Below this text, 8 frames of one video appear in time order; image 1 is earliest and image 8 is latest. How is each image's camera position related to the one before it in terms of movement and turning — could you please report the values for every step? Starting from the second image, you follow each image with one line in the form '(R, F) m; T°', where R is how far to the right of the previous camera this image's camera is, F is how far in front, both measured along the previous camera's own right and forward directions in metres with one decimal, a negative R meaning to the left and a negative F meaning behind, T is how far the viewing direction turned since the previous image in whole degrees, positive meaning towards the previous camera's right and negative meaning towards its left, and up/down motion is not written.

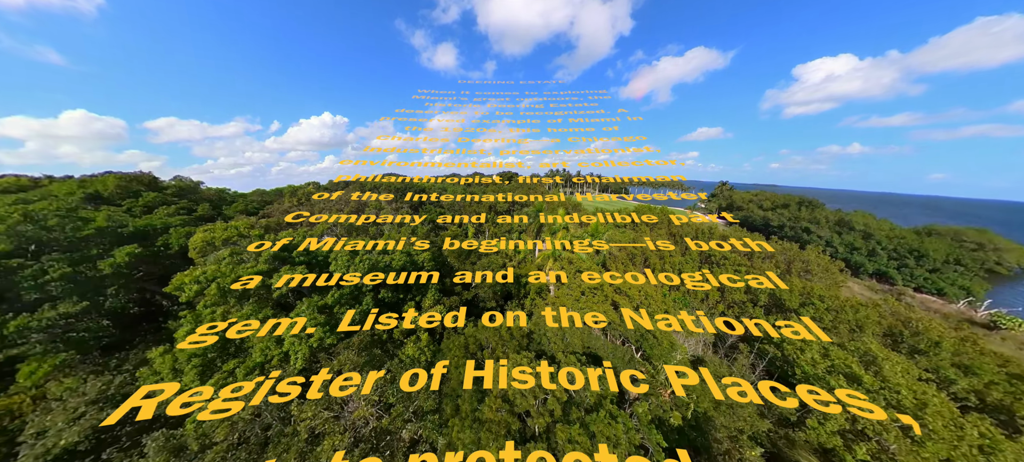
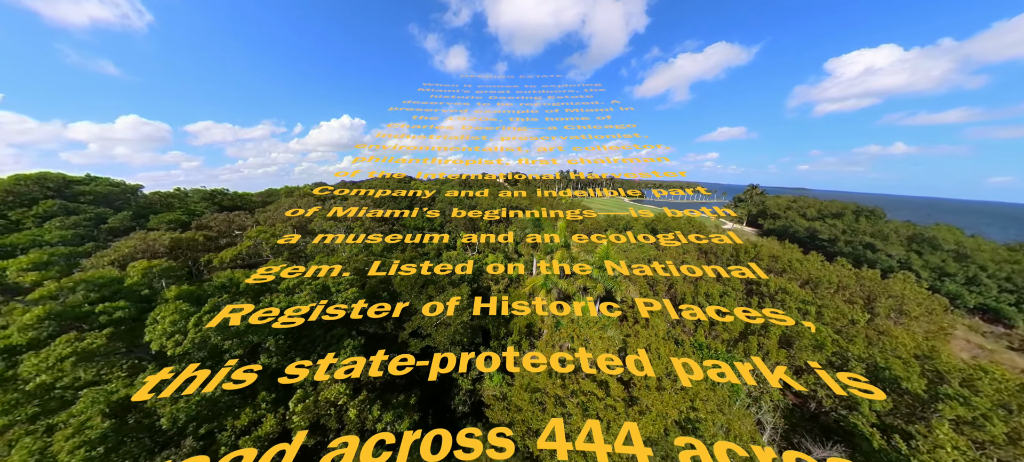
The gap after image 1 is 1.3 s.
(+2.0, +5.1) m; -2°
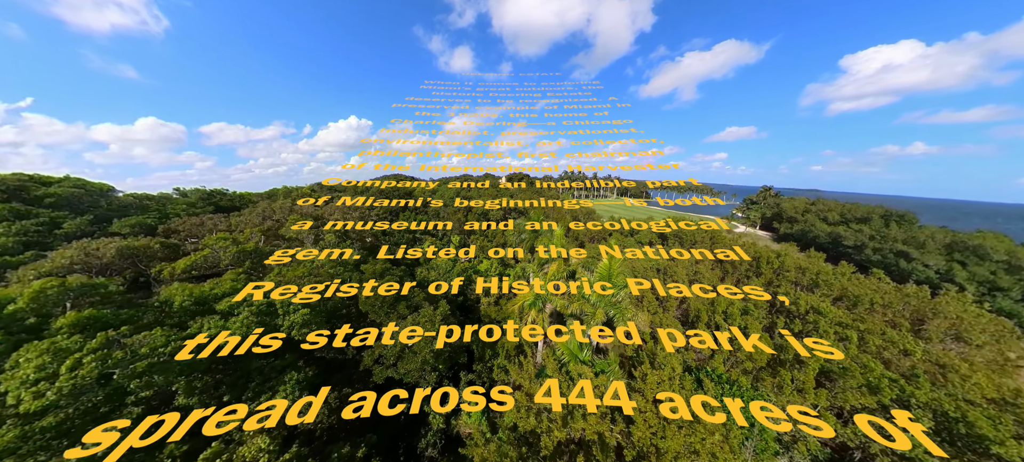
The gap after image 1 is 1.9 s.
(+0.8, +1.9) m; -1°
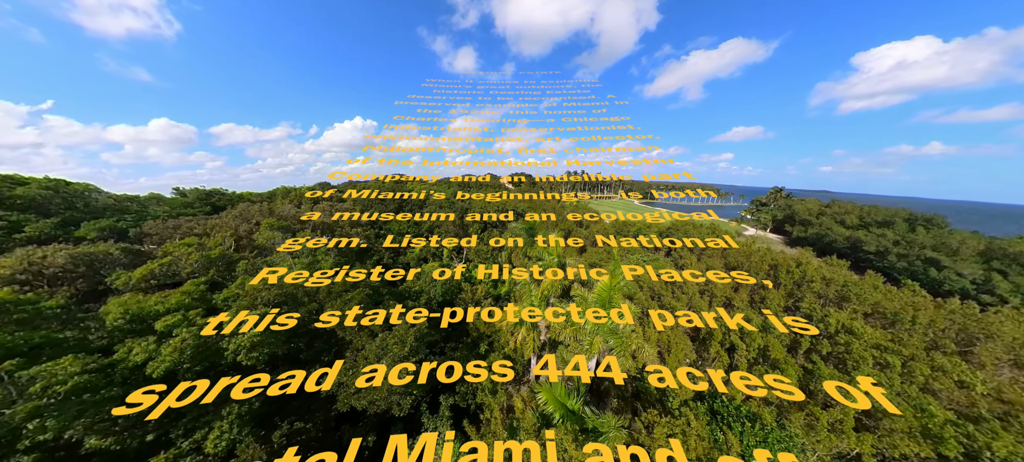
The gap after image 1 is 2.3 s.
(+0.6, +1.5) m; -1°
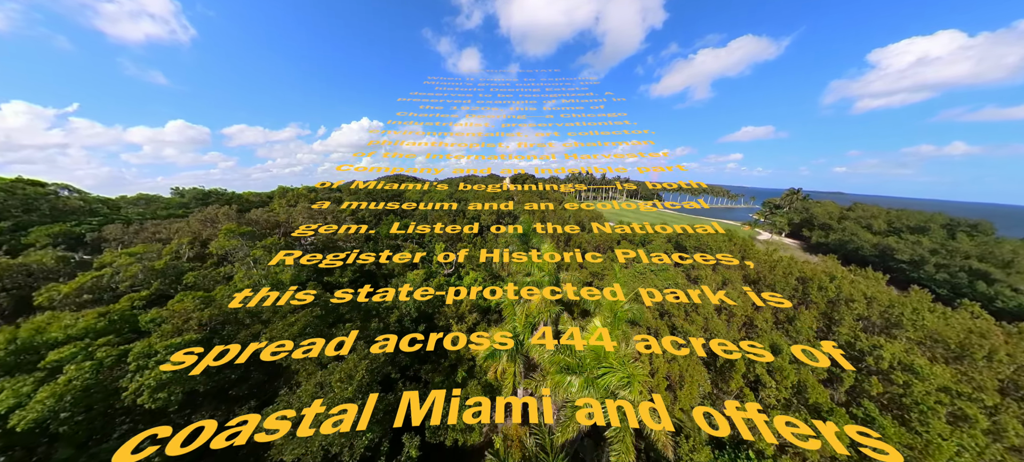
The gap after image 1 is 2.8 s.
(+0.9, +2.0) m; -1°
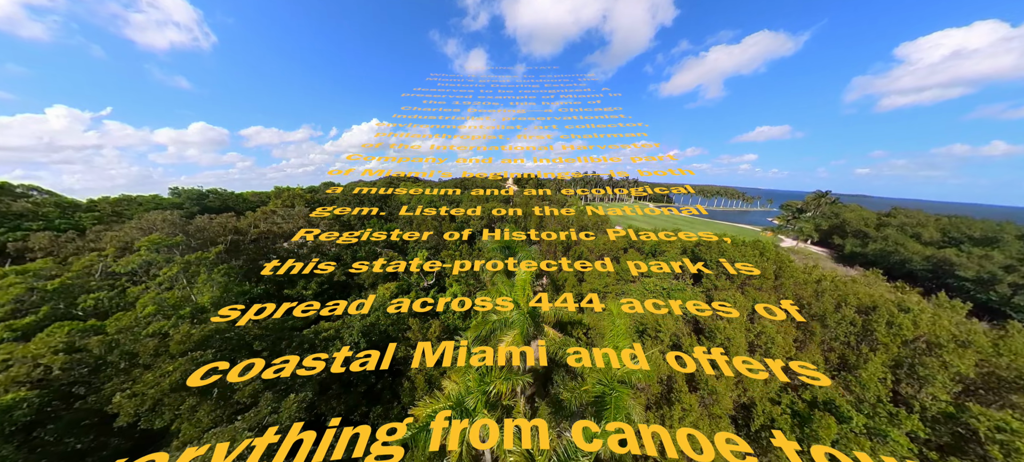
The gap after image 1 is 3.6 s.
(+1.3, +2.9) m; -1°
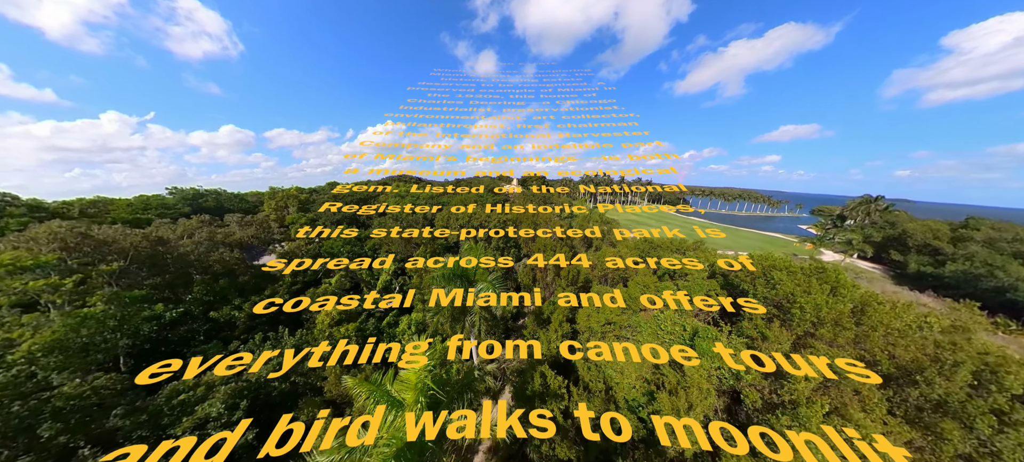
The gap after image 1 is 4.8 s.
(+2.2, +4.3) m; -2°
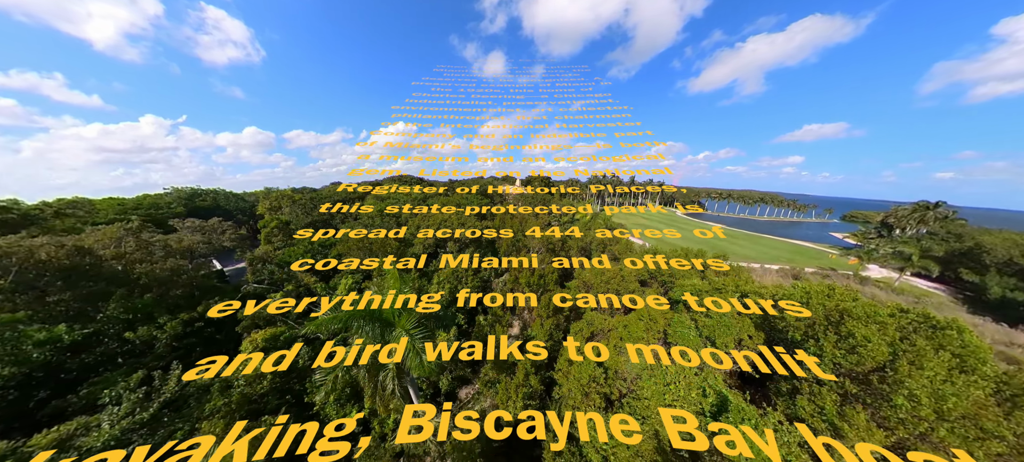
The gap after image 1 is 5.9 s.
(+2.2, +3.7) m; -2°
